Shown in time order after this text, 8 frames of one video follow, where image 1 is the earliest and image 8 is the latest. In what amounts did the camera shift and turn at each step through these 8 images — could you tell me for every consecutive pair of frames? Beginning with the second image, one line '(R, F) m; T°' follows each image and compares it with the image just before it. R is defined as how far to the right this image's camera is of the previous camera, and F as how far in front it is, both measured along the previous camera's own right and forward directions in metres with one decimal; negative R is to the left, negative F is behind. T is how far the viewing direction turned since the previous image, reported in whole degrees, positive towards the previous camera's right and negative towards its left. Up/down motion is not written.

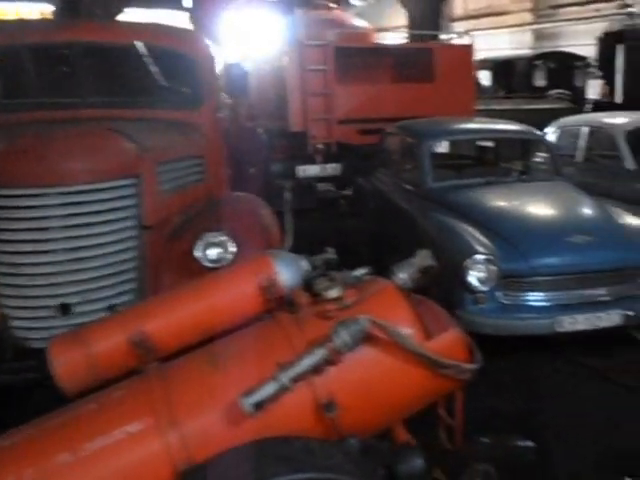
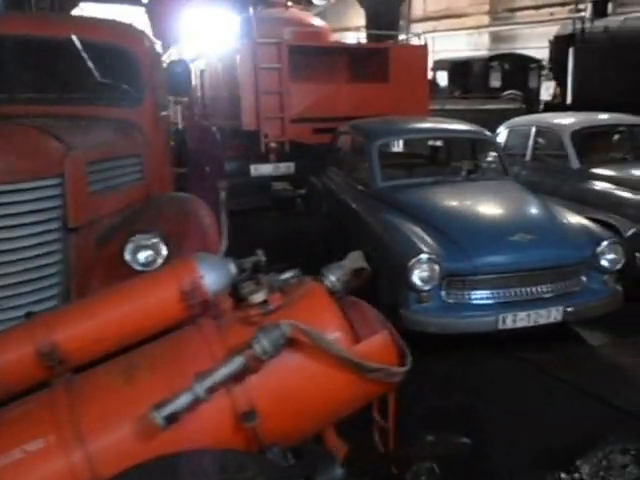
(+0.1, 0.0) m; +3°
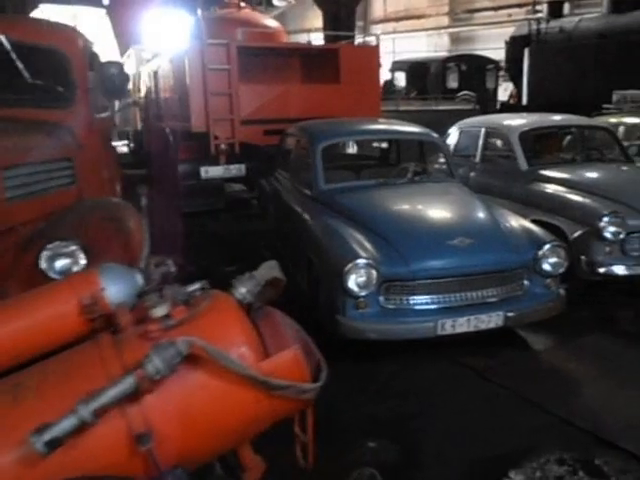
(+0.1, +0.1) m; +3°
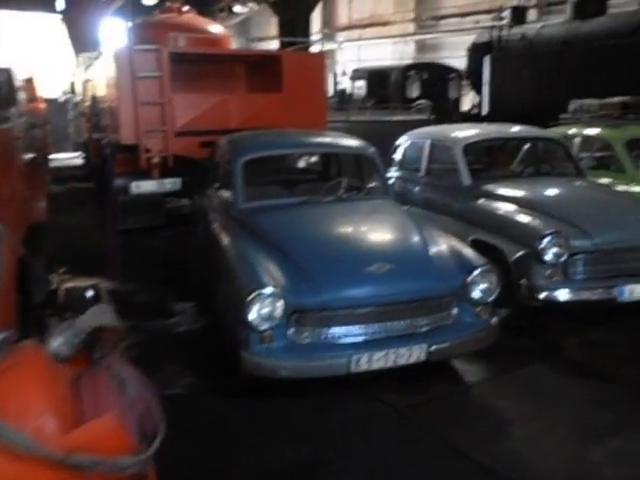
(+0.3, +0.3) m; +2°
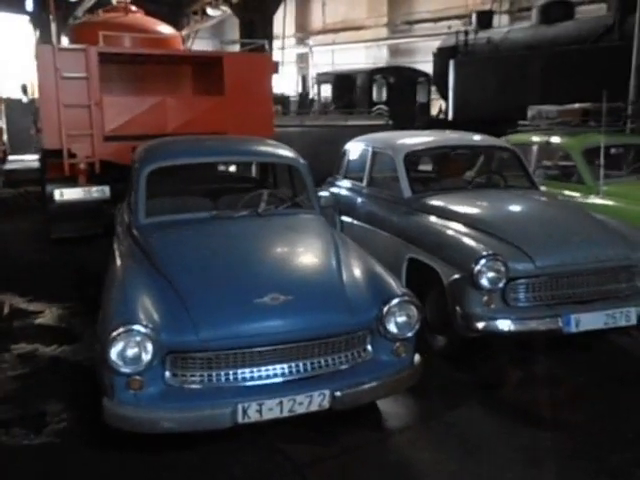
(+0.3, +0.5) m; +2°
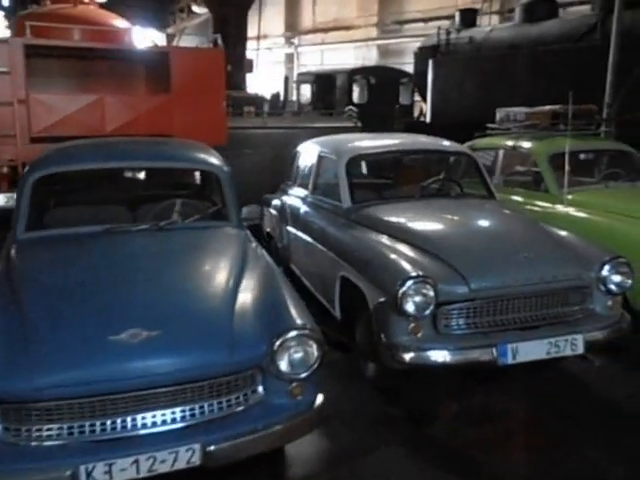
(+0.4, +0.5) m; 0°
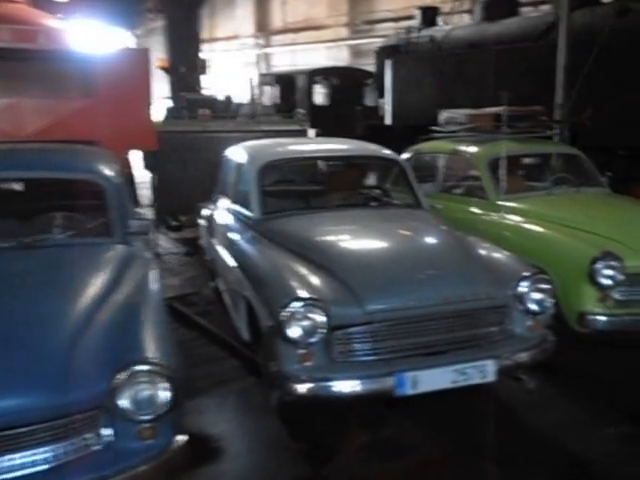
(+0.4, +0.3) m; +1°
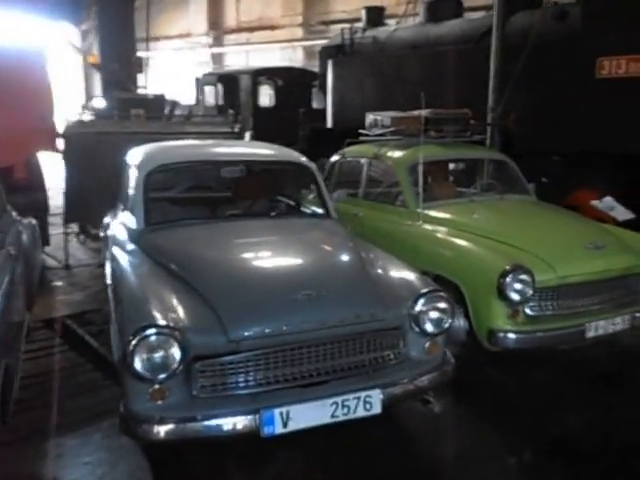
(+0.4, +0.3) m; +3°
